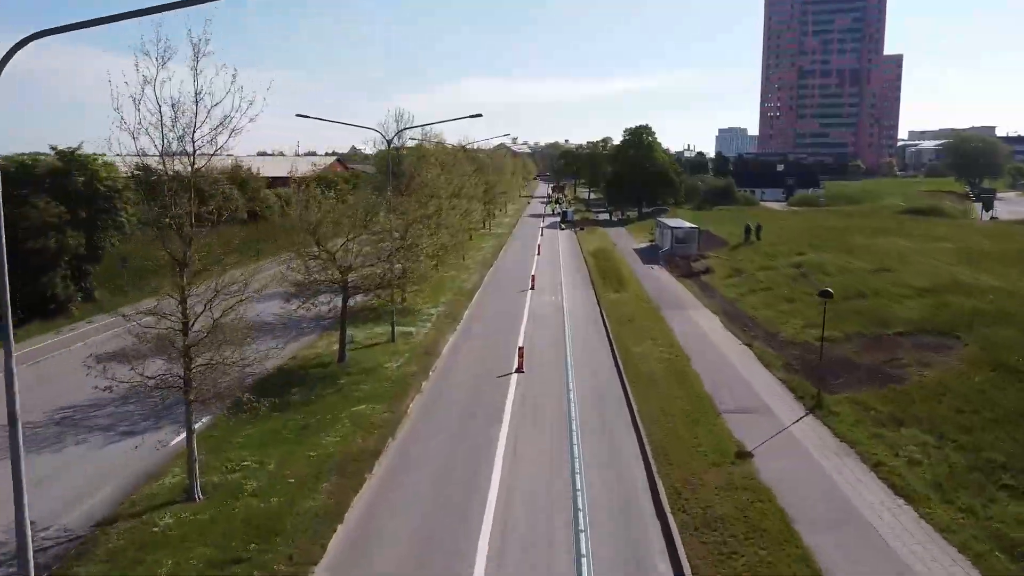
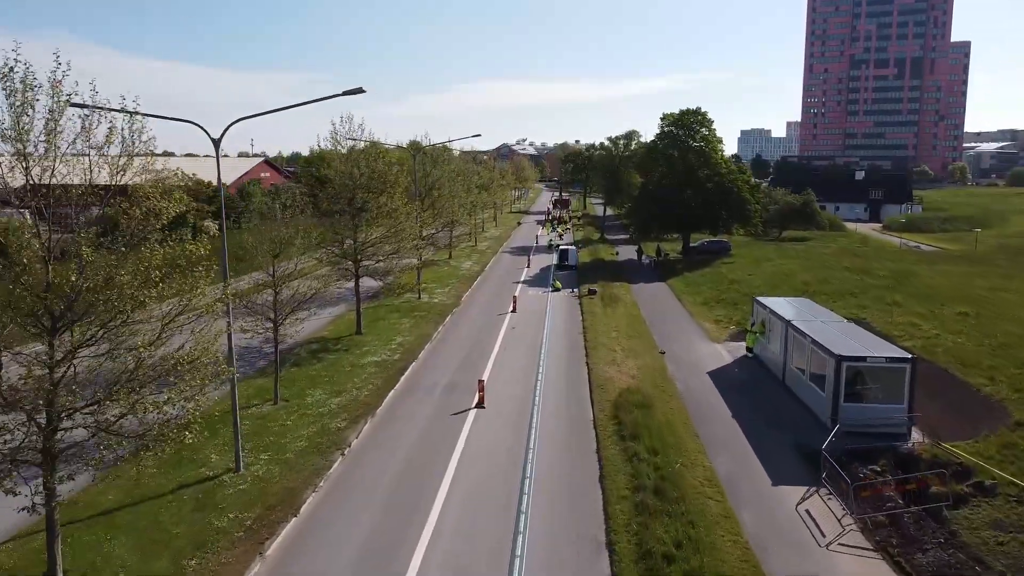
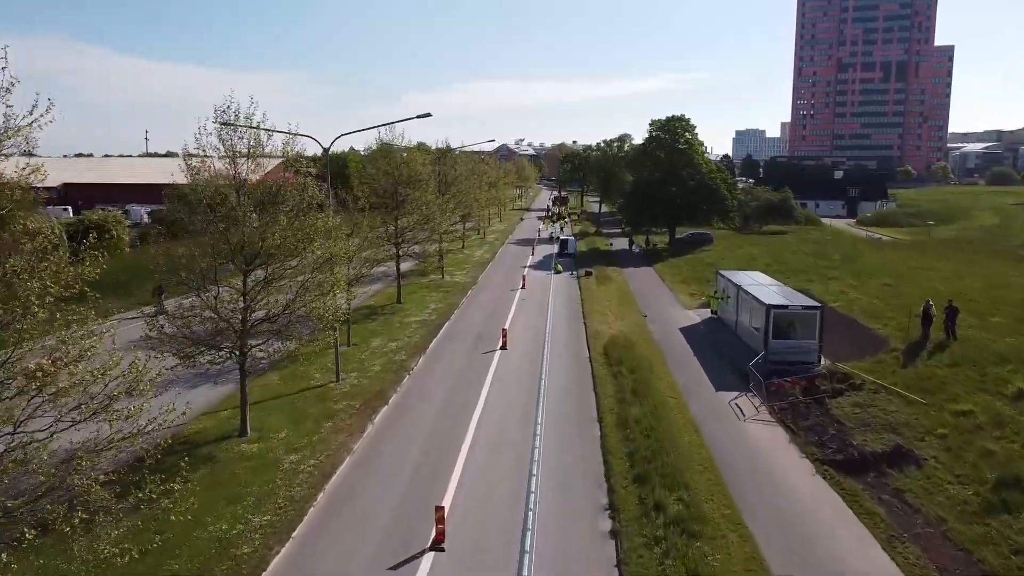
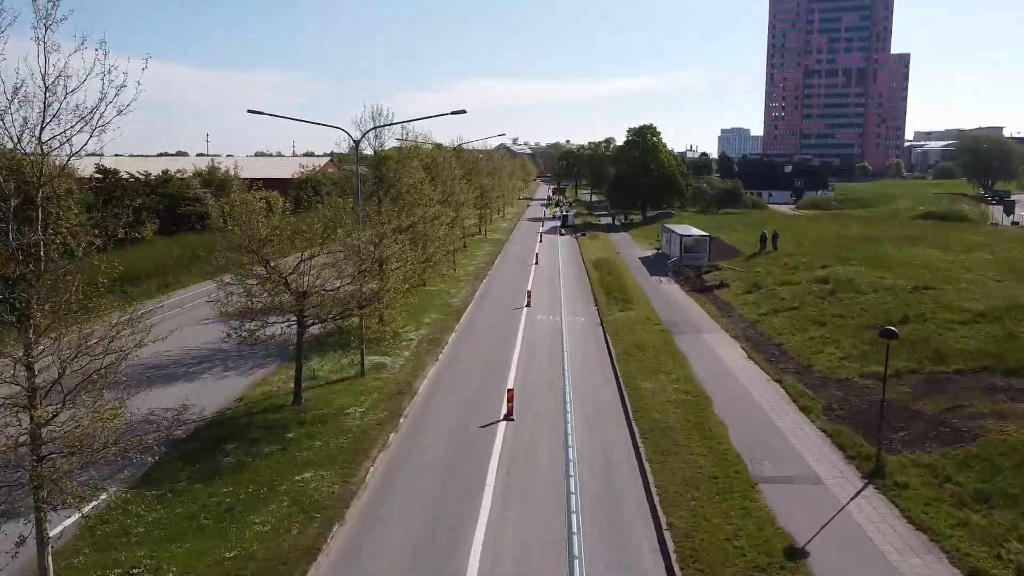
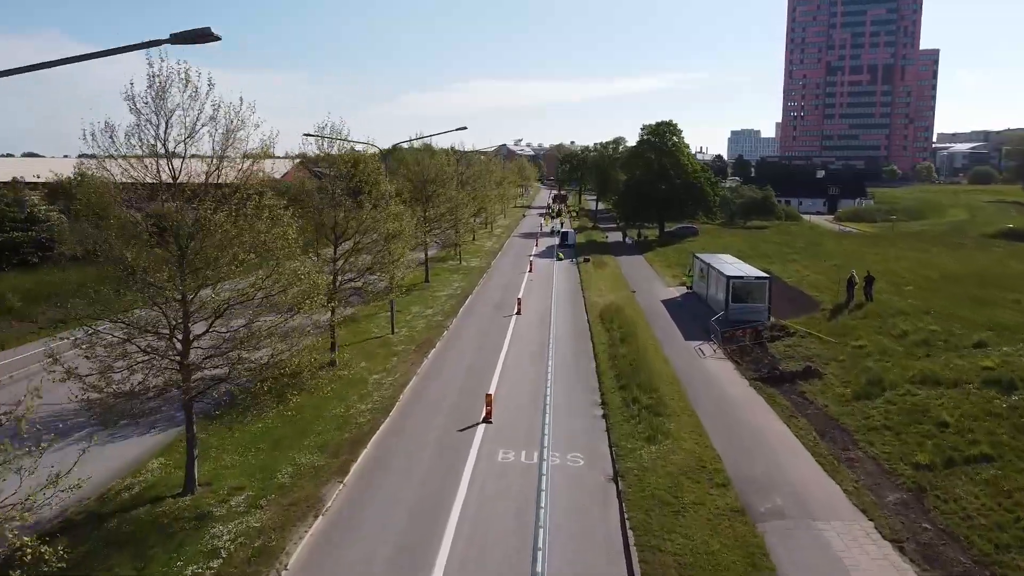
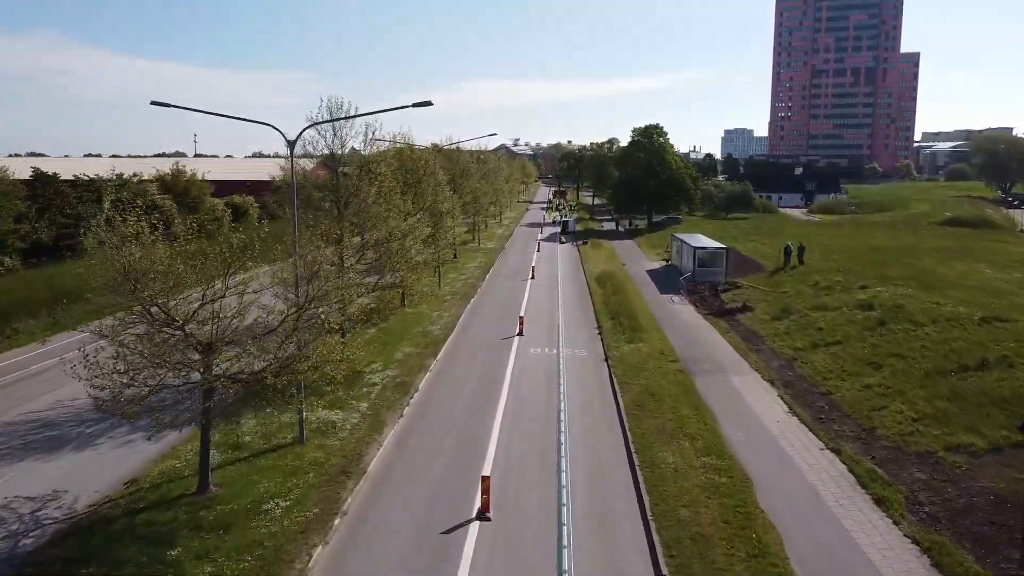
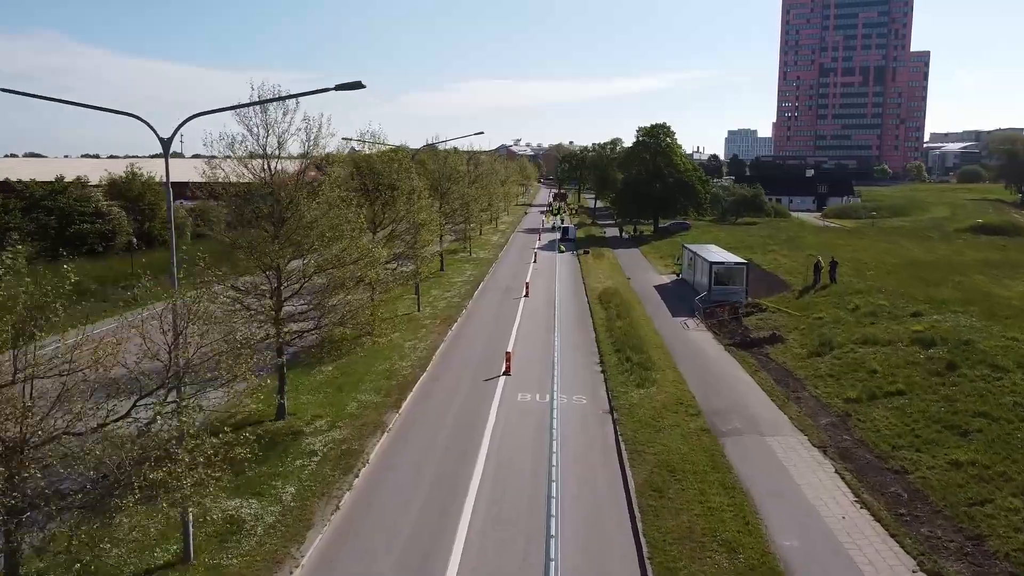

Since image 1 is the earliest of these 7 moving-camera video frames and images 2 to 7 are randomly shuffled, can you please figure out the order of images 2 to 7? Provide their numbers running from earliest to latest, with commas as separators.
4, 6, 7, 5, 3, 2
